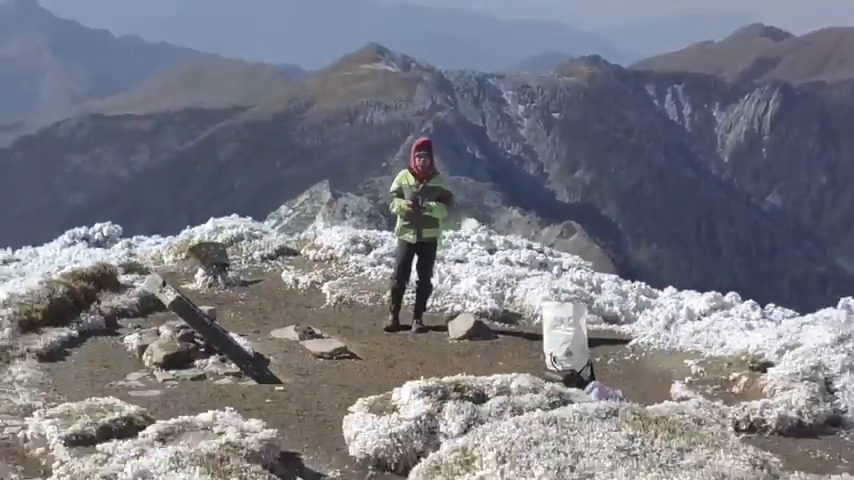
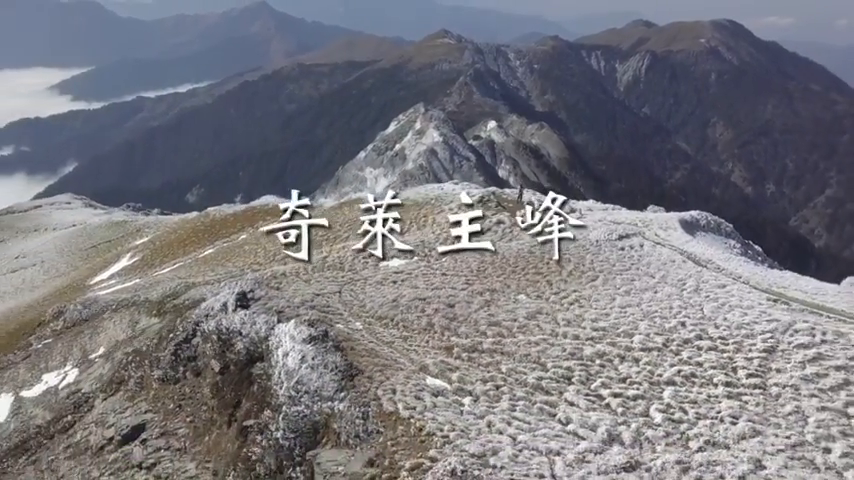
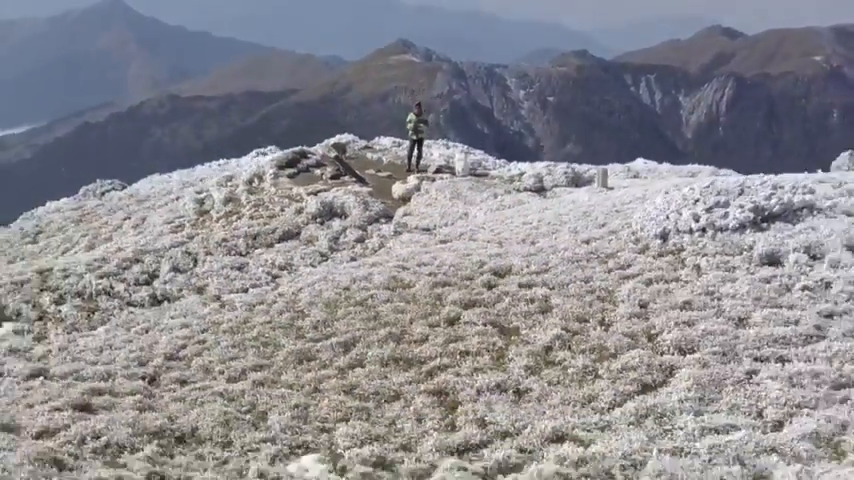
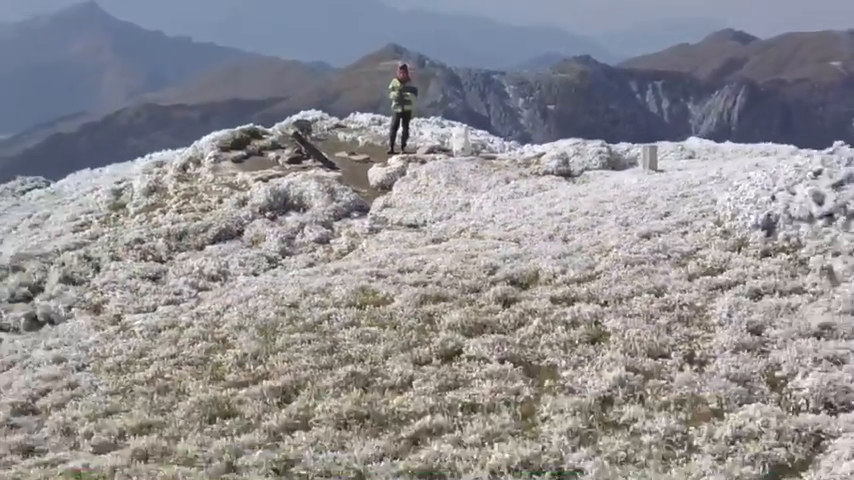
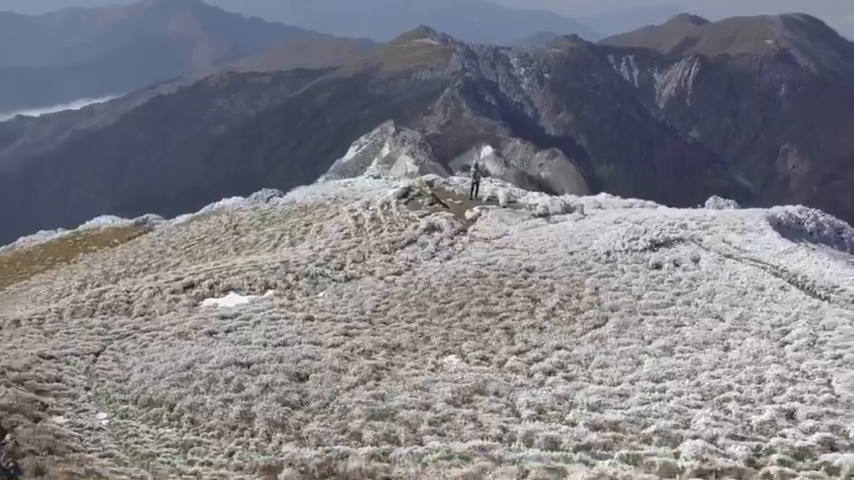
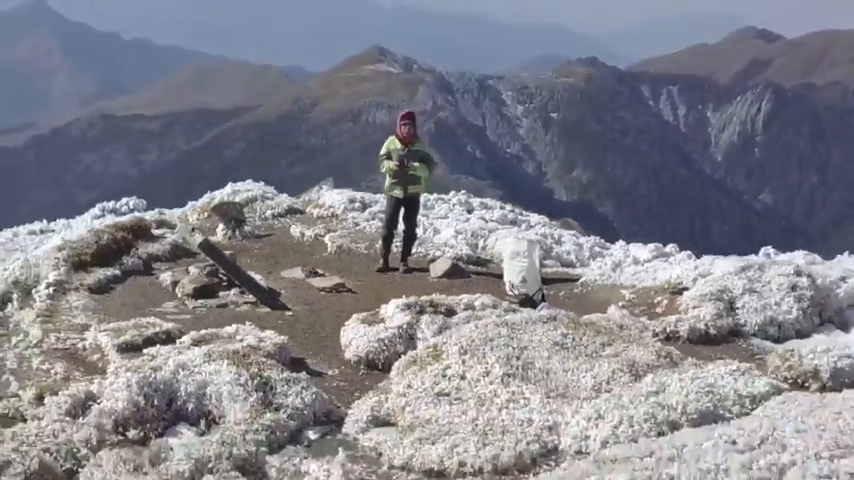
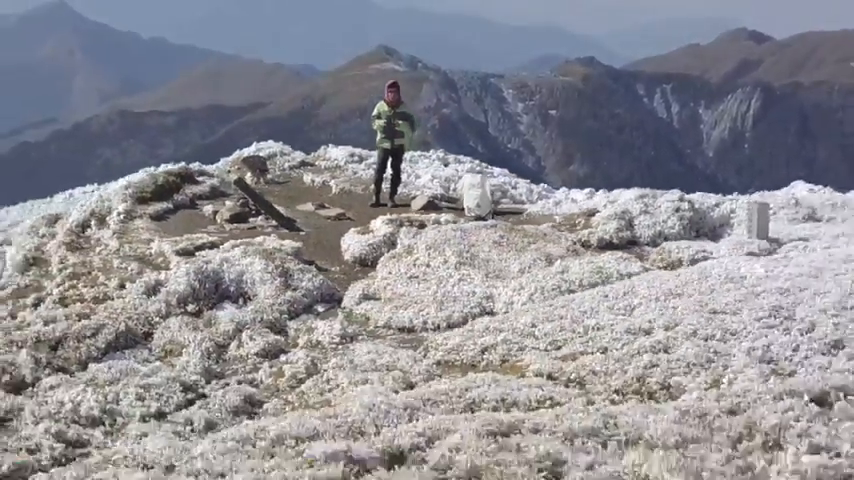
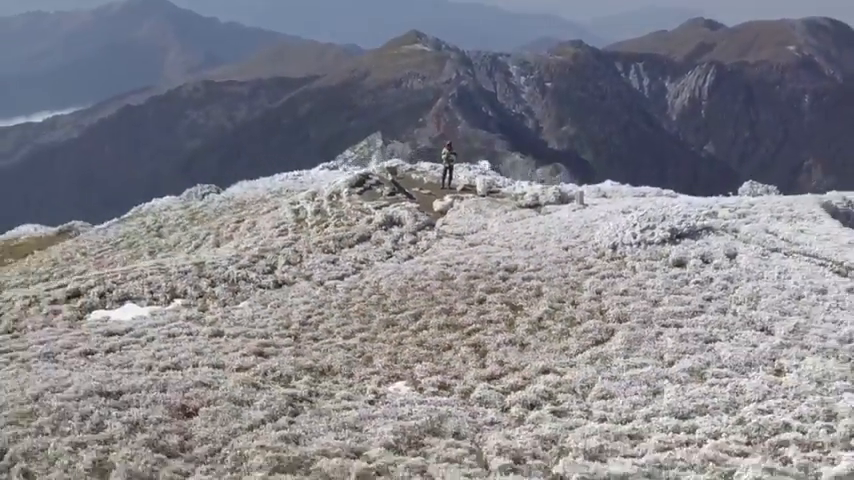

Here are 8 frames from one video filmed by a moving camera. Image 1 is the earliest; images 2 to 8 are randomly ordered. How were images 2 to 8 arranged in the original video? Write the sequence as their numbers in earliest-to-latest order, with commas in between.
6, 7, 4, 3, 8, 5, 2
